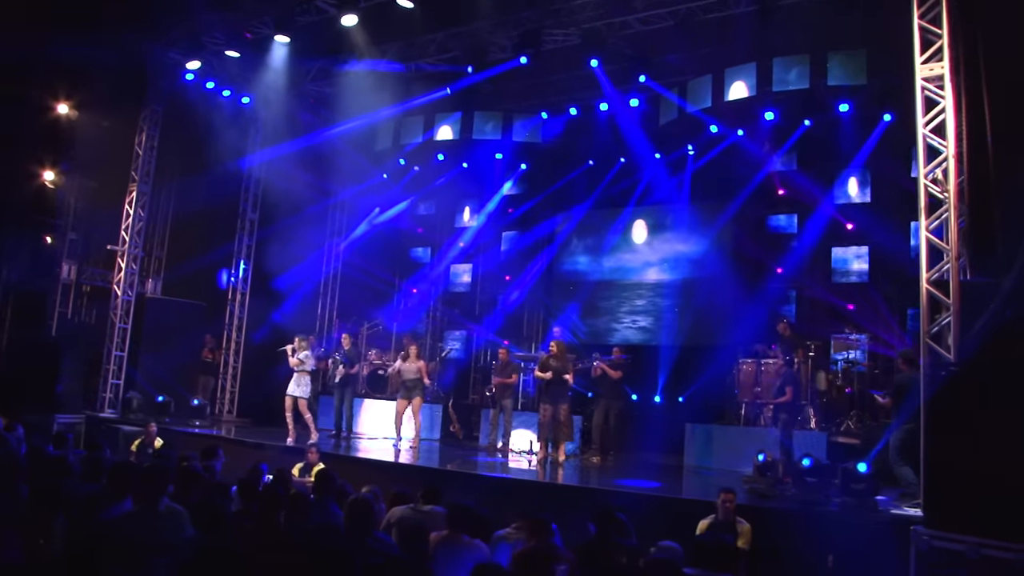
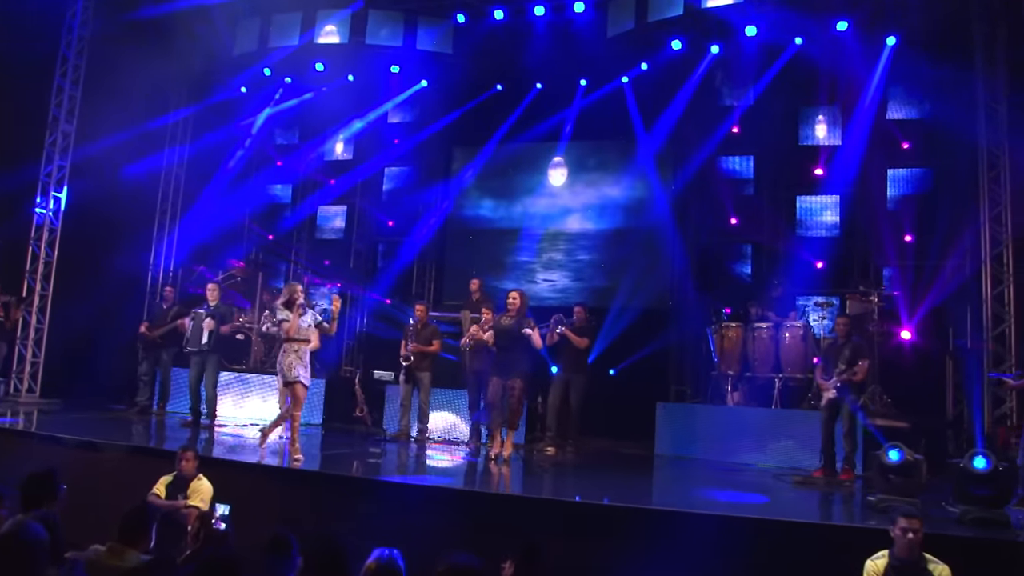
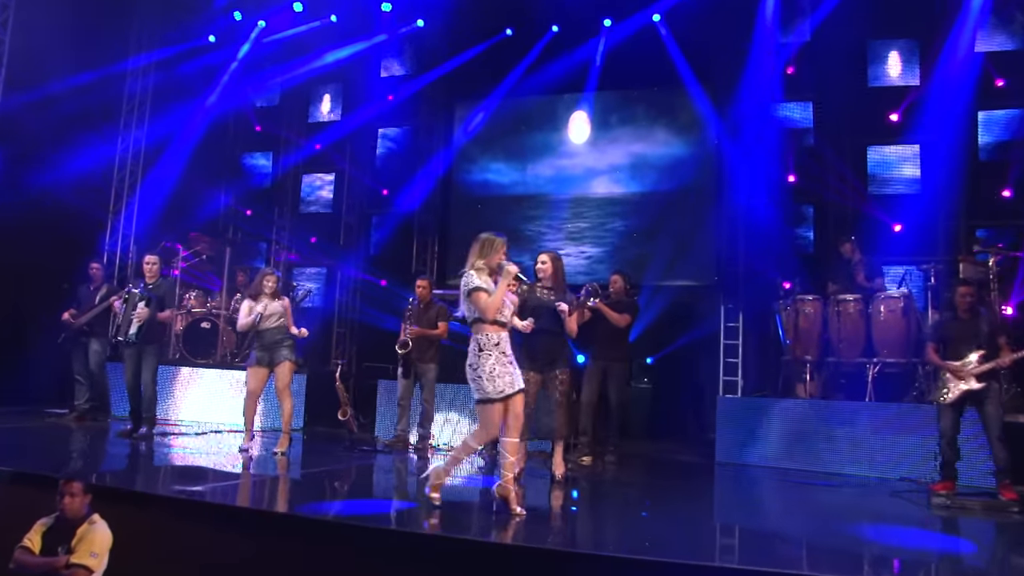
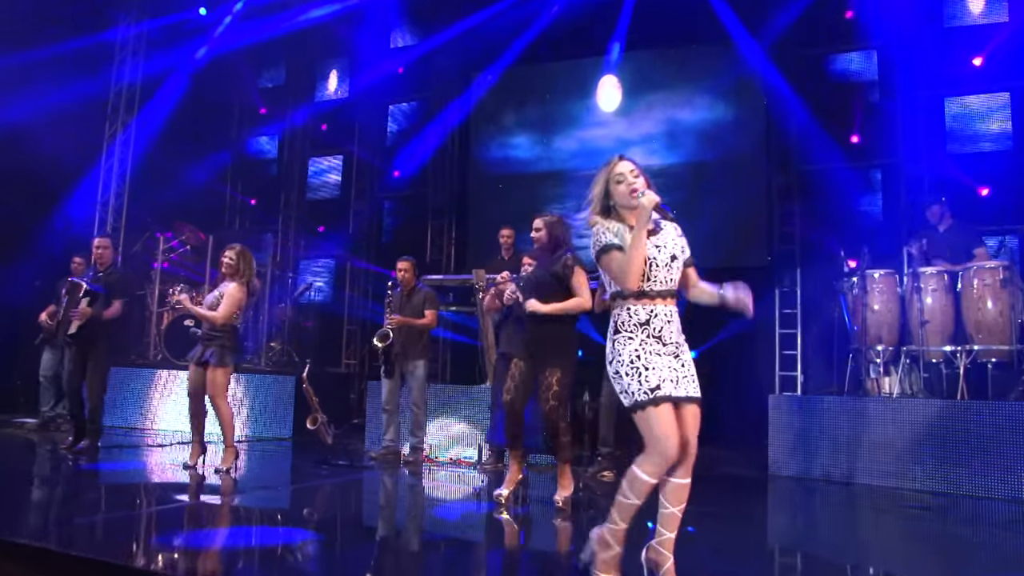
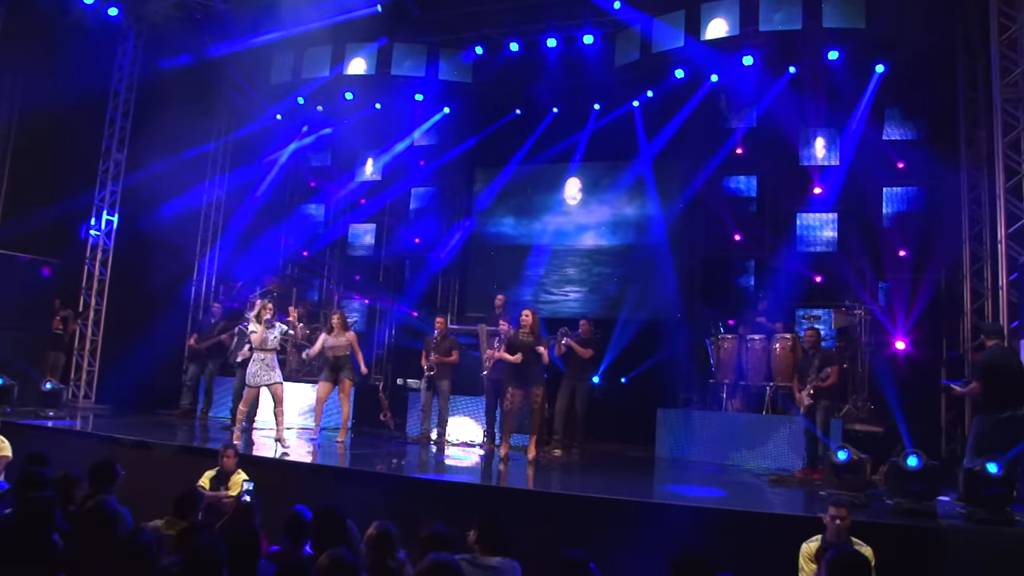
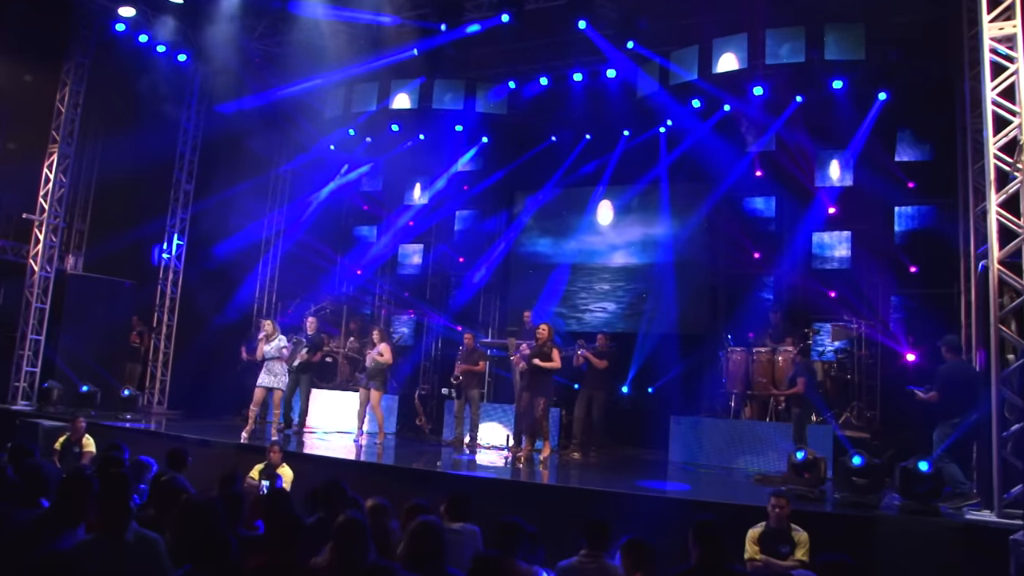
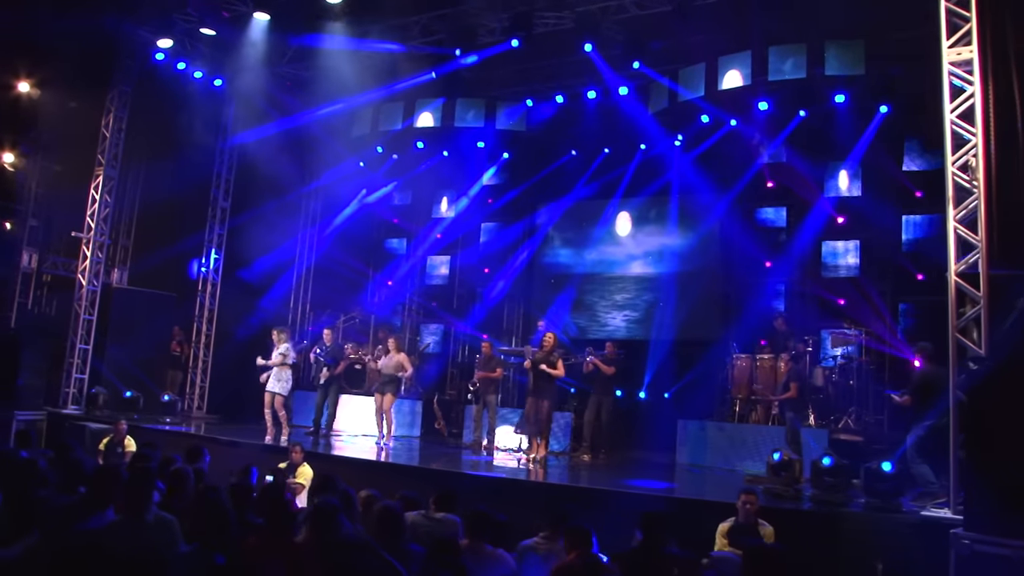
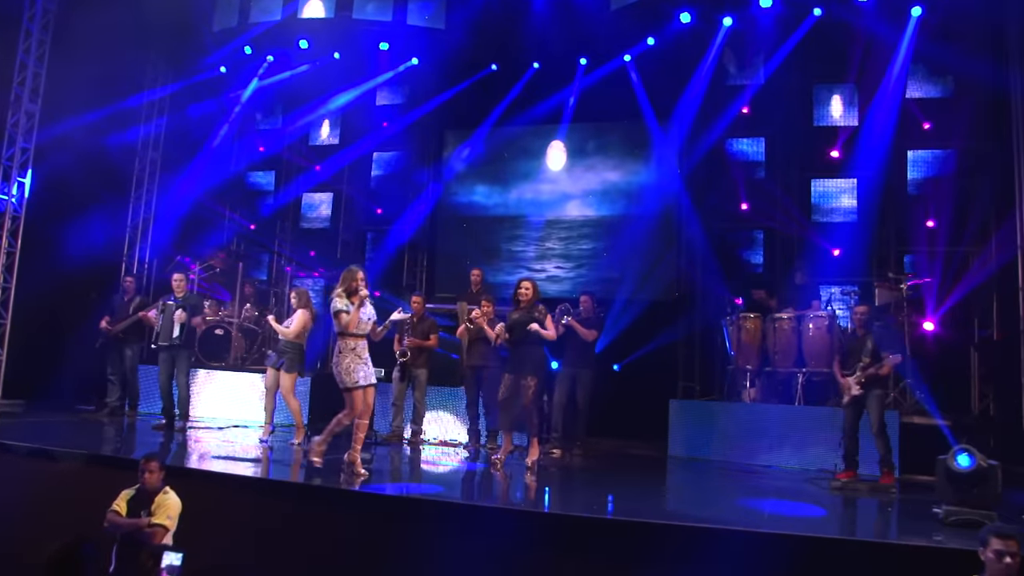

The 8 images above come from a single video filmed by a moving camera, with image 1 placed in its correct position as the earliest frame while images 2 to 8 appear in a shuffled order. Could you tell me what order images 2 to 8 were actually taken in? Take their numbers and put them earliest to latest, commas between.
7, 6, 5, 2, 8, 3, 4
